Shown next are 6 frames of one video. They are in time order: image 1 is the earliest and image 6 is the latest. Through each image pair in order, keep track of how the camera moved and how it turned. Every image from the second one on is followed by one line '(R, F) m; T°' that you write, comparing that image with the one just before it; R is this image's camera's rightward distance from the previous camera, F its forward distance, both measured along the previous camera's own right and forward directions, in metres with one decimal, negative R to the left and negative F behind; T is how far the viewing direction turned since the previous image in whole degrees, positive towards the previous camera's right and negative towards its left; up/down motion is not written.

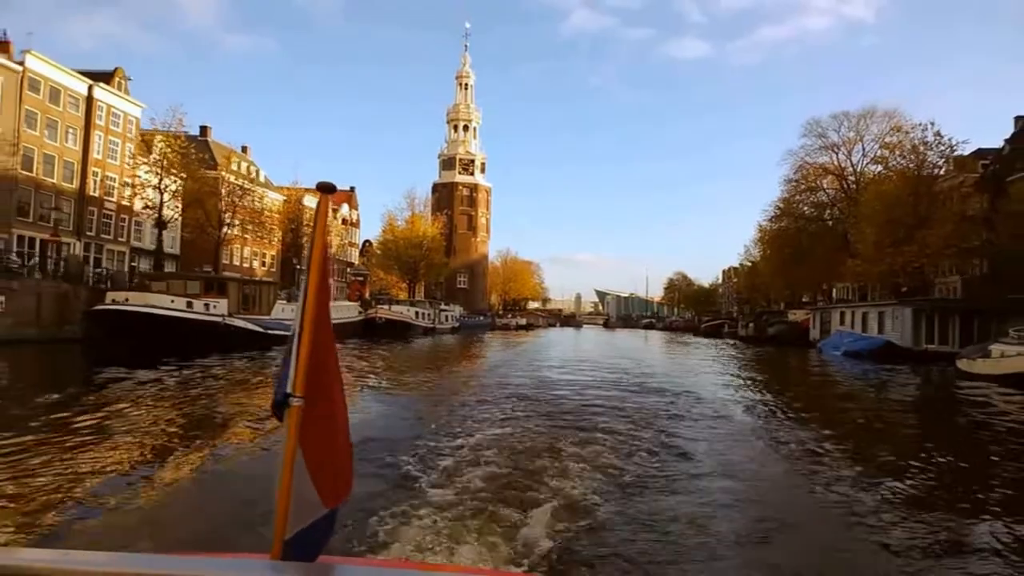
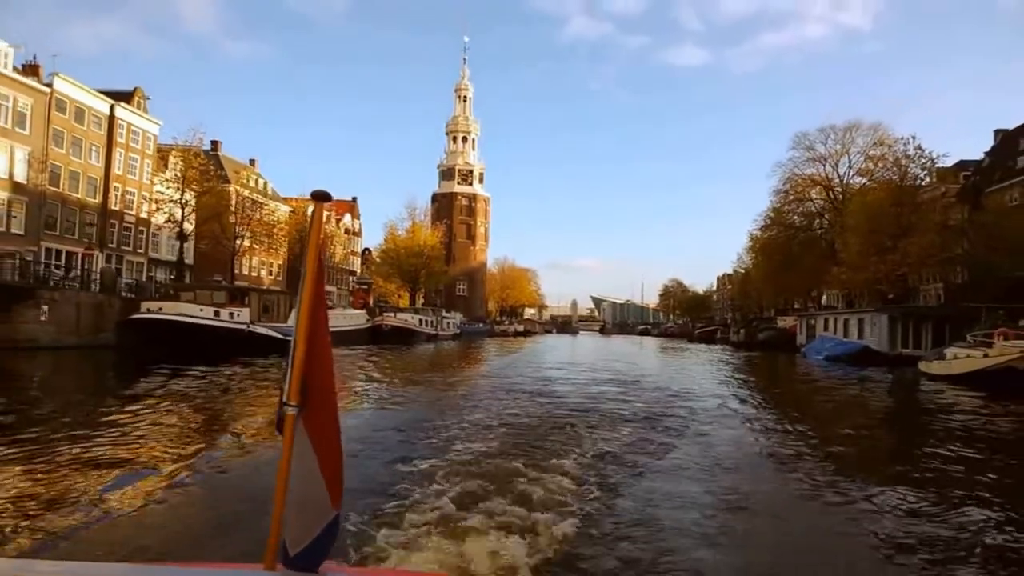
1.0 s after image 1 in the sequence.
(-0.2, -1.6) m; 0°
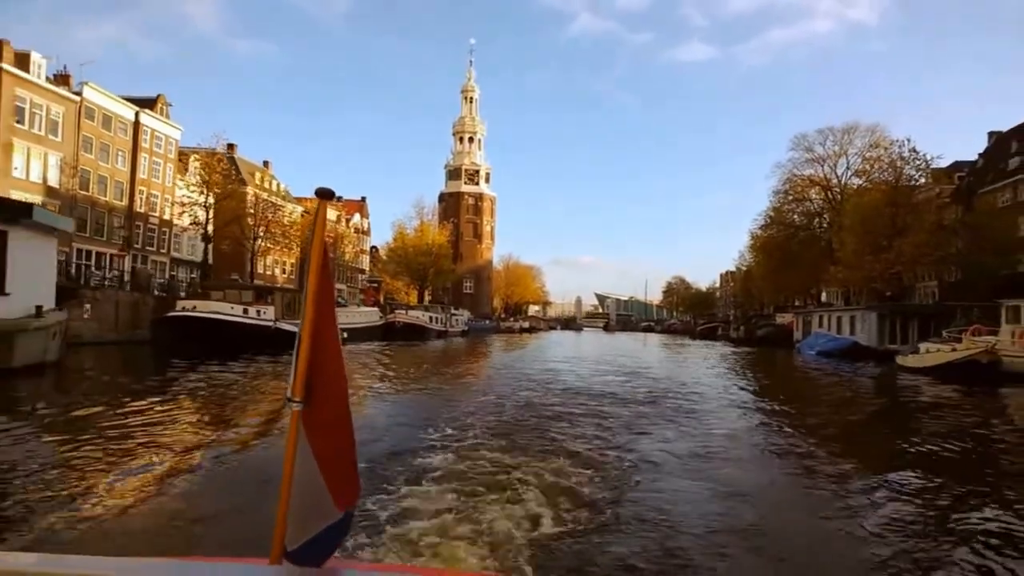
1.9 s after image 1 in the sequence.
(-0.2, -1.4) m; 0°
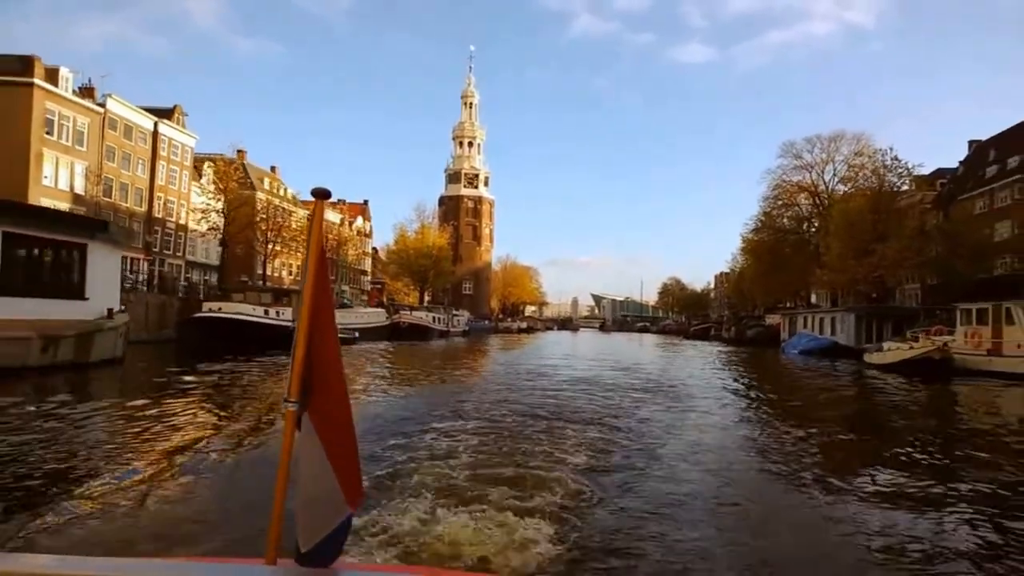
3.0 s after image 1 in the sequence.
(-0.2, -1.8) m; 0°
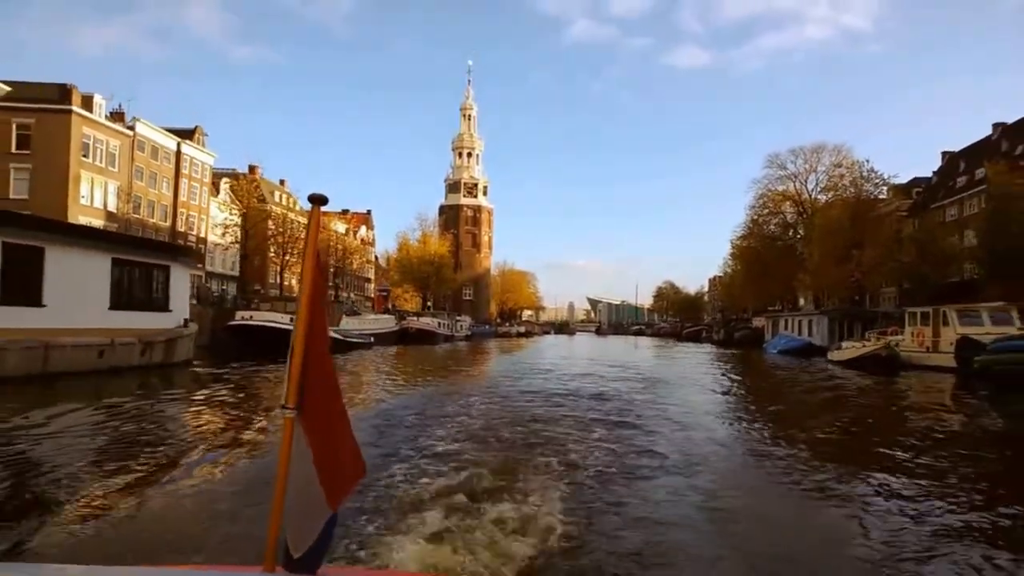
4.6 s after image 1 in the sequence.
(-0.3, -2.6) m; 0°
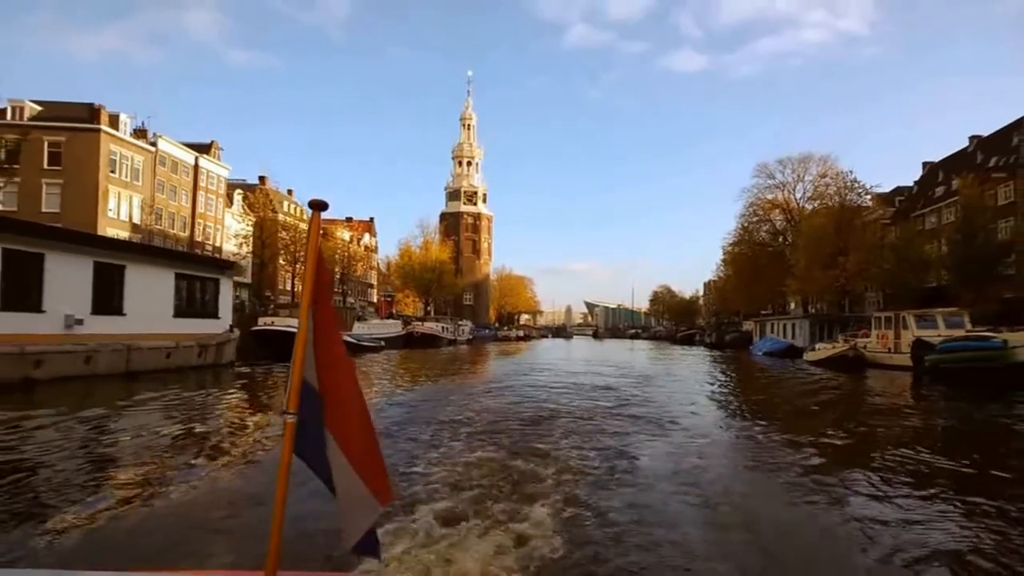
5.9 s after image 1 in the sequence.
(-0.2, -2.1) m; 0°
